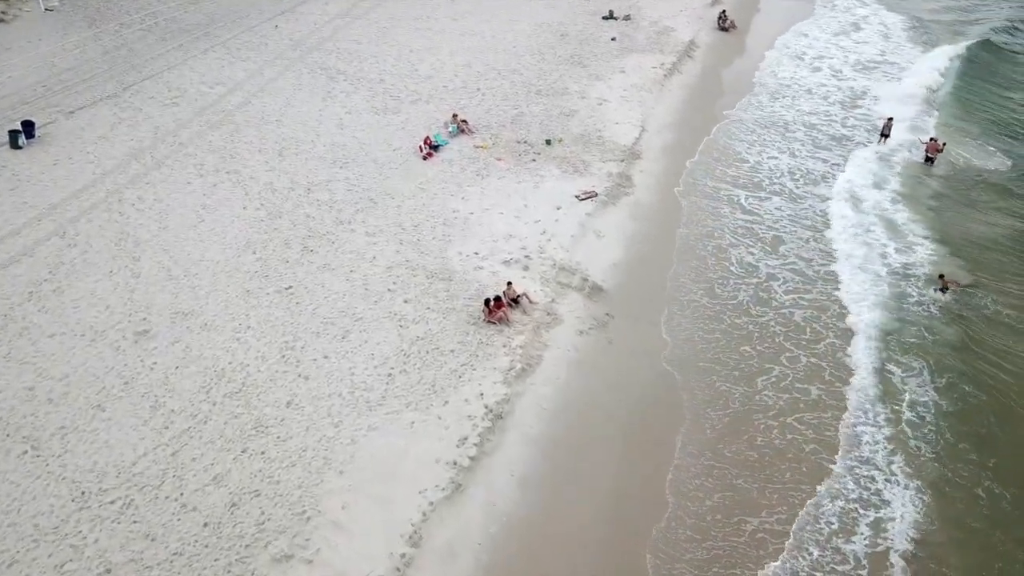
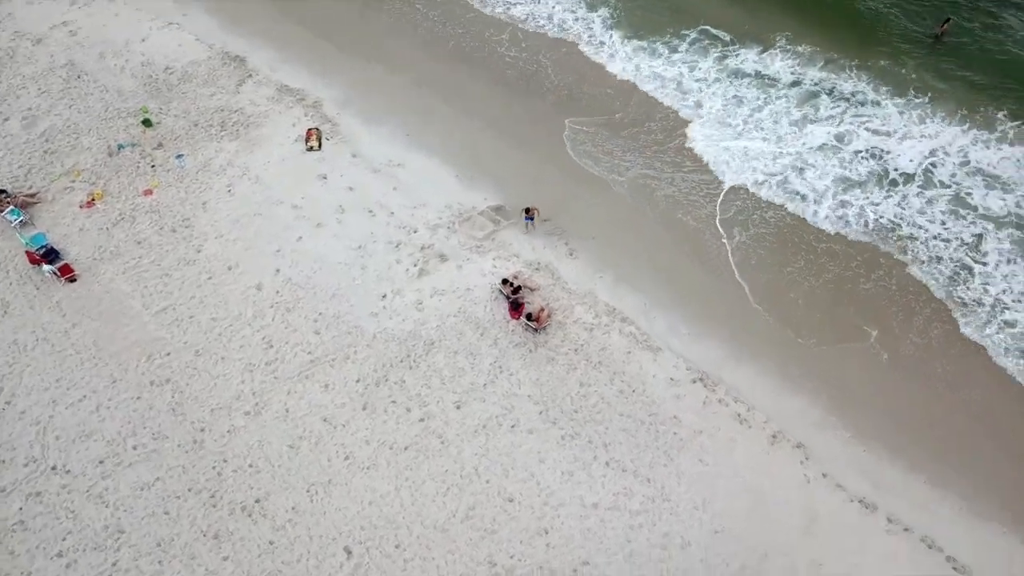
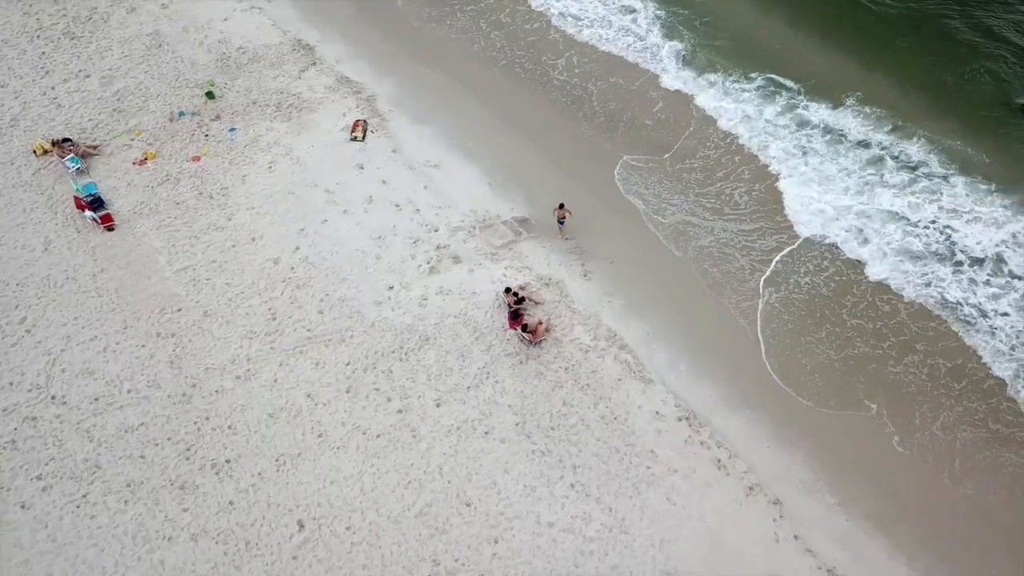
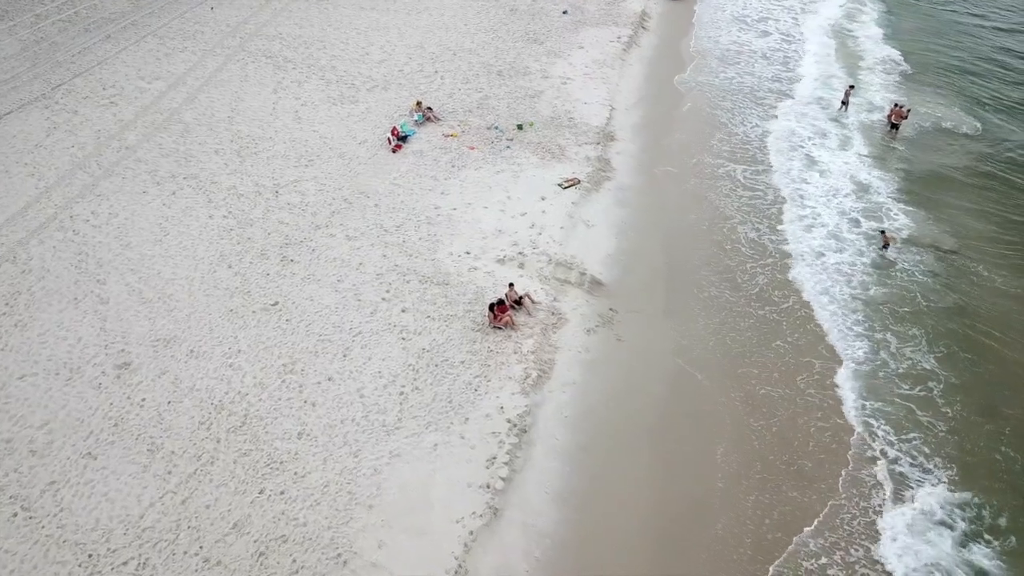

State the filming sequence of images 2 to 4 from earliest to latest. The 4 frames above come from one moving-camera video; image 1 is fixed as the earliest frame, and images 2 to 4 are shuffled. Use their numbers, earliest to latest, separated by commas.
4, 3, 2
